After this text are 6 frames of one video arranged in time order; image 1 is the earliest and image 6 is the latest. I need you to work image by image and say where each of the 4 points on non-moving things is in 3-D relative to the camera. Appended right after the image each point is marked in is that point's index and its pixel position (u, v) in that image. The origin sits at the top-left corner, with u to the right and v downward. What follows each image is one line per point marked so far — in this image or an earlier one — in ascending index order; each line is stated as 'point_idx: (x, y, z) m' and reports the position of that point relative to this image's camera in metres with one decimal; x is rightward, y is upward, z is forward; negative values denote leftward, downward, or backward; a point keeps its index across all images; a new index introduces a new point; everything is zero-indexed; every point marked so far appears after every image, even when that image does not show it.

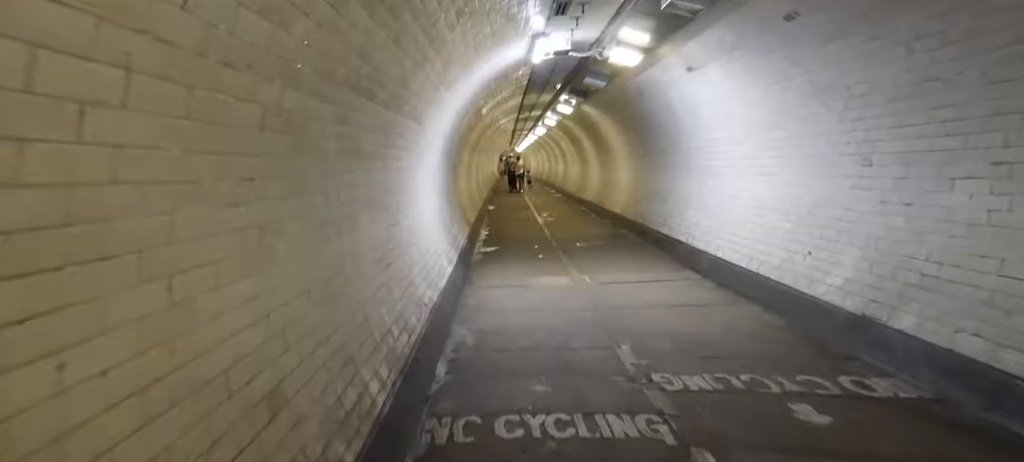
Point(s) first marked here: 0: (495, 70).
0: (-0.4, +3.2, +8.1) m
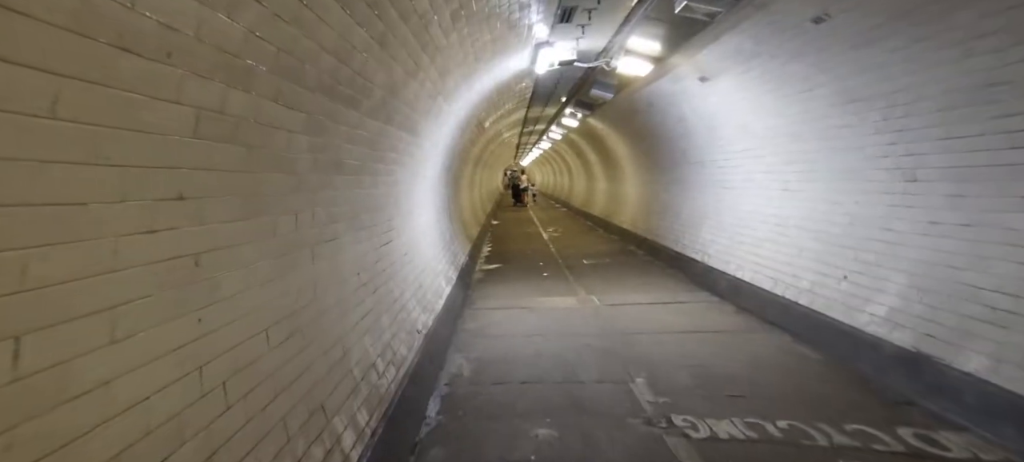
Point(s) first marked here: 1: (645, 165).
0: (-0.3, +2.8, +7.7) m
1: (+4.0, +2.0, +12.5) m
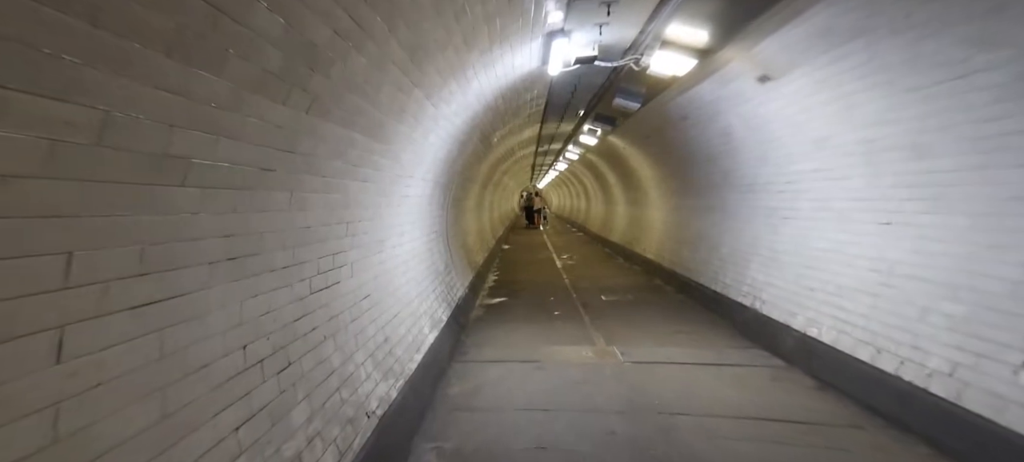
0: (-0.2, +2.3, +6.4) m
1: (+4.3, +1.1, +11.0) m
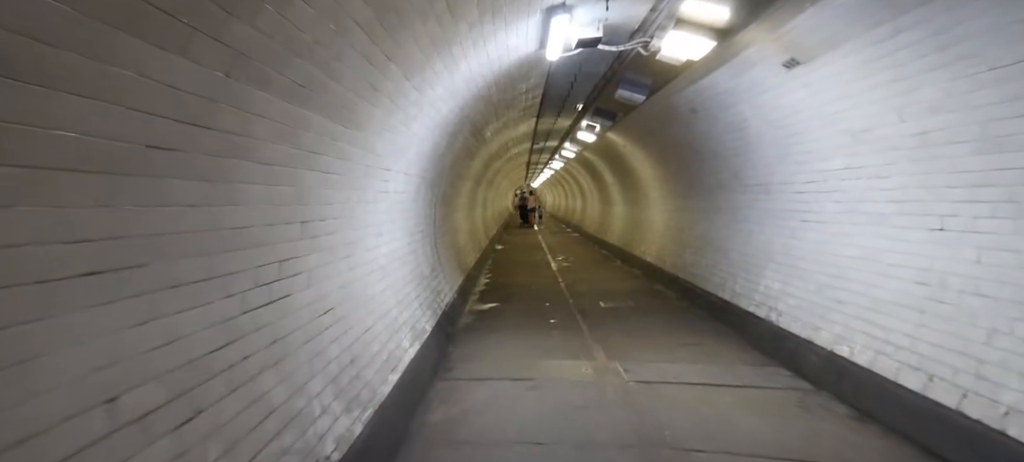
0: (-0.3, +2.3, +5.8) m
1: (+4.1, +1.1, +10.4) m
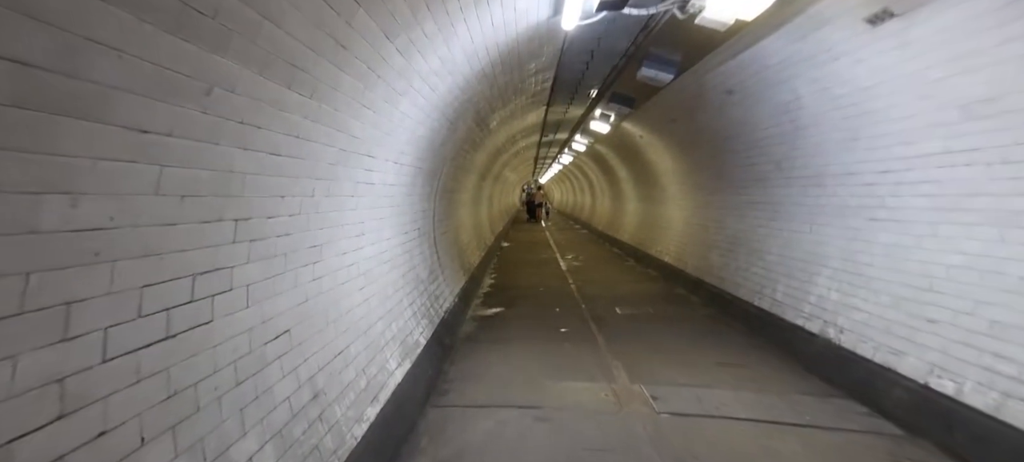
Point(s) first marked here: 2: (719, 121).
0: (-0.2, +2.3, +4.9) m
1: (+4.3, +1.1, +9.4) m
2: (+3.5, +1.9, +7.2) m
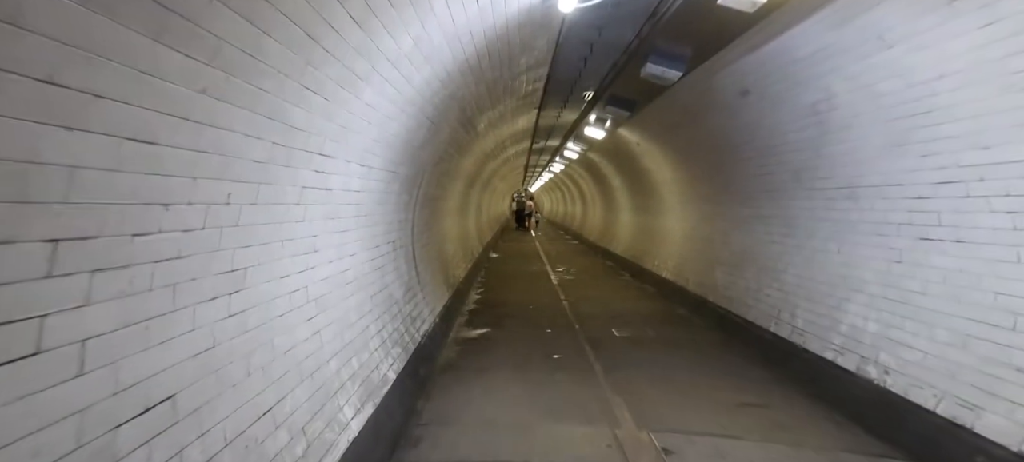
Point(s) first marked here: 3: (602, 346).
0: (-0.3, +2.2, +4.1) m
1: (+4.1, +0.8, +8.7) m
2: (+3.4, +1.6, +6.5) m
3: (+1.5, -1.9, +6.9) m
